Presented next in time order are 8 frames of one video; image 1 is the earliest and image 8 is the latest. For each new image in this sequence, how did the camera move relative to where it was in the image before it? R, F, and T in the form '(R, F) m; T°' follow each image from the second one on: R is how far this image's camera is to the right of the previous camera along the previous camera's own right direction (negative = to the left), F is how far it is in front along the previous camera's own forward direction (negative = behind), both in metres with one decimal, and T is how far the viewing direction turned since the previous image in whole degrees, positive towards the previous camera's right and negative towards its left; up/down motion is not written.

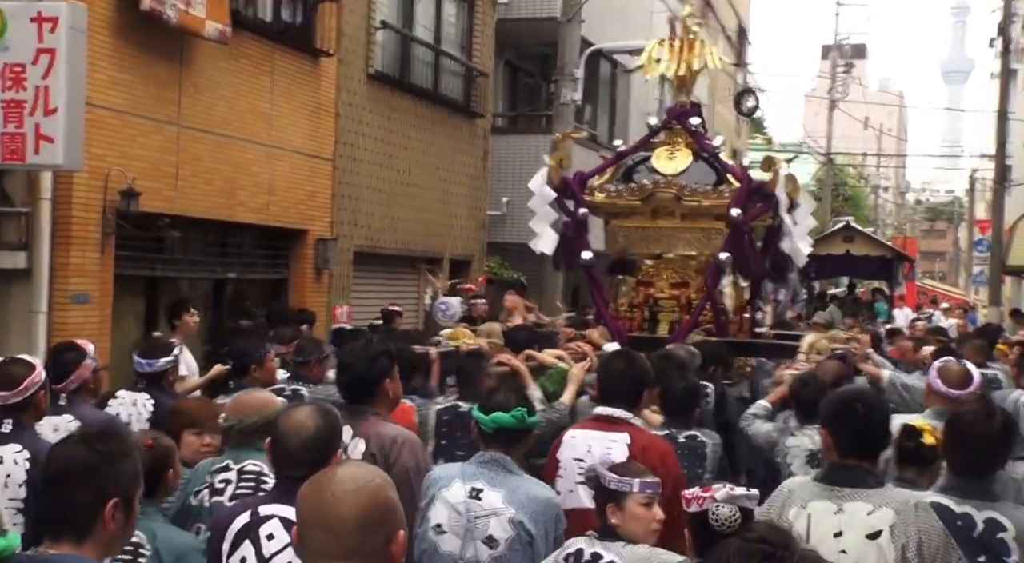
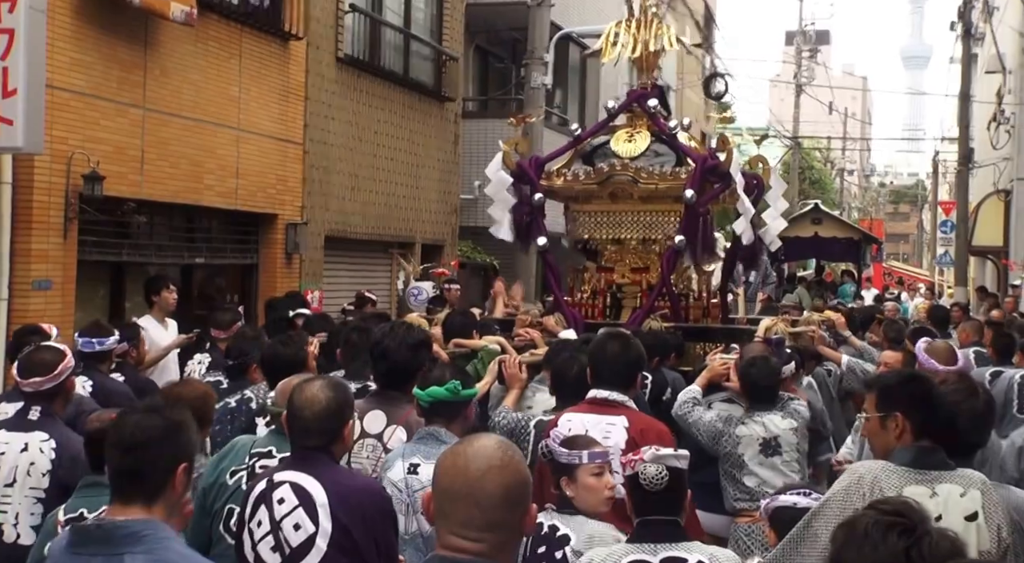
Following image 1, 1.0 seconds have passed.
(-0.3, 0.0) m; +3°
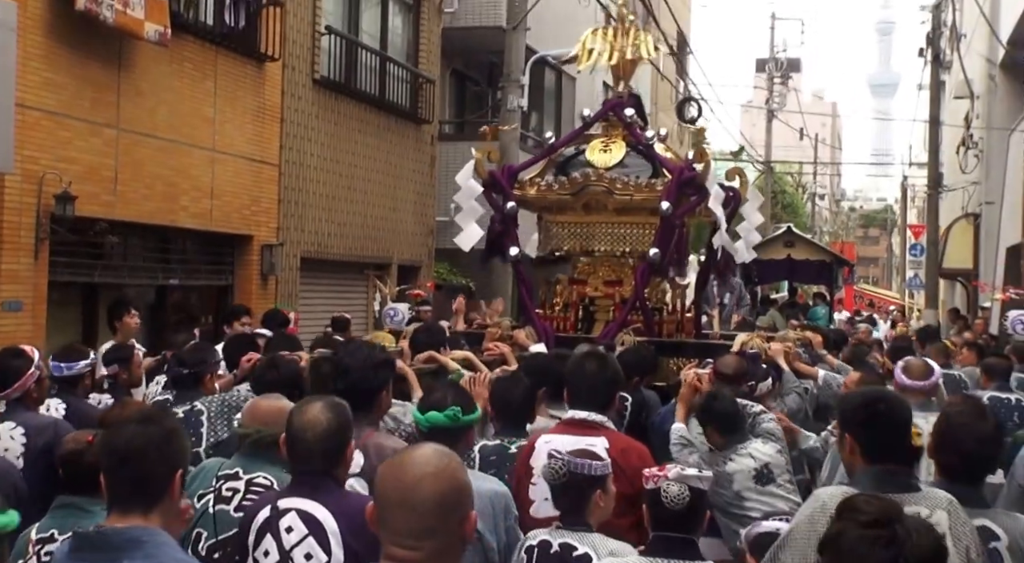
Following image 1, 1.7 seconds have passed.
(-0.2, 0.0) m; +2°
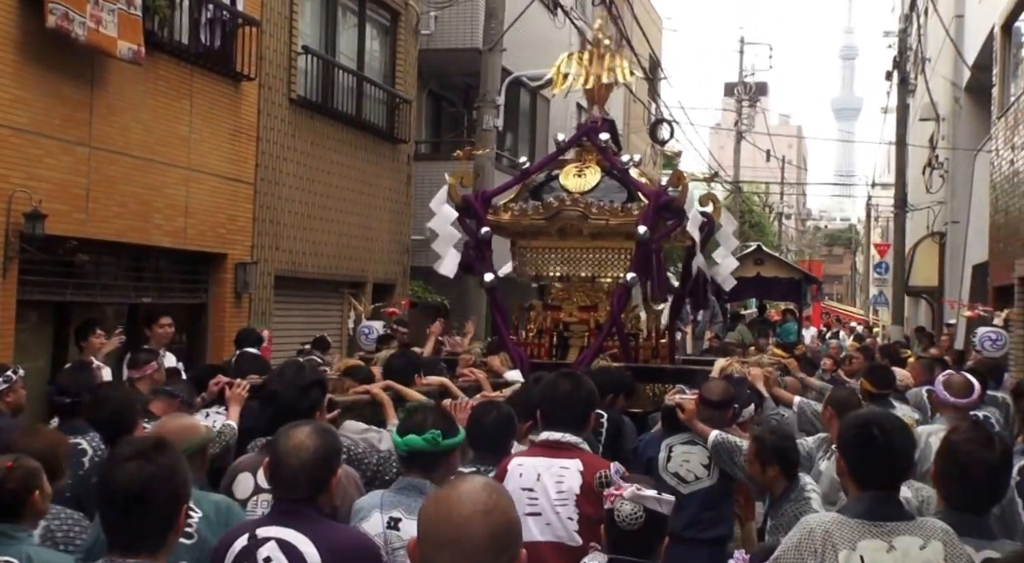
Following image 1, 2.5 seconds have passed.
(-0.4, -0.1) m; +3°
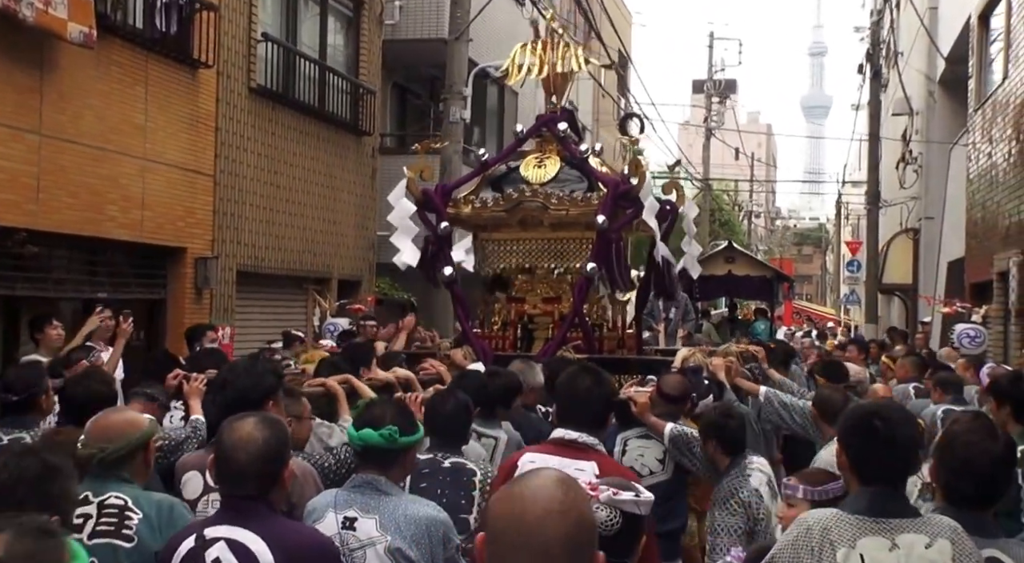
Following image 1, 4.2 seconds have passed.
(-0.3, +0.3) m; +3°
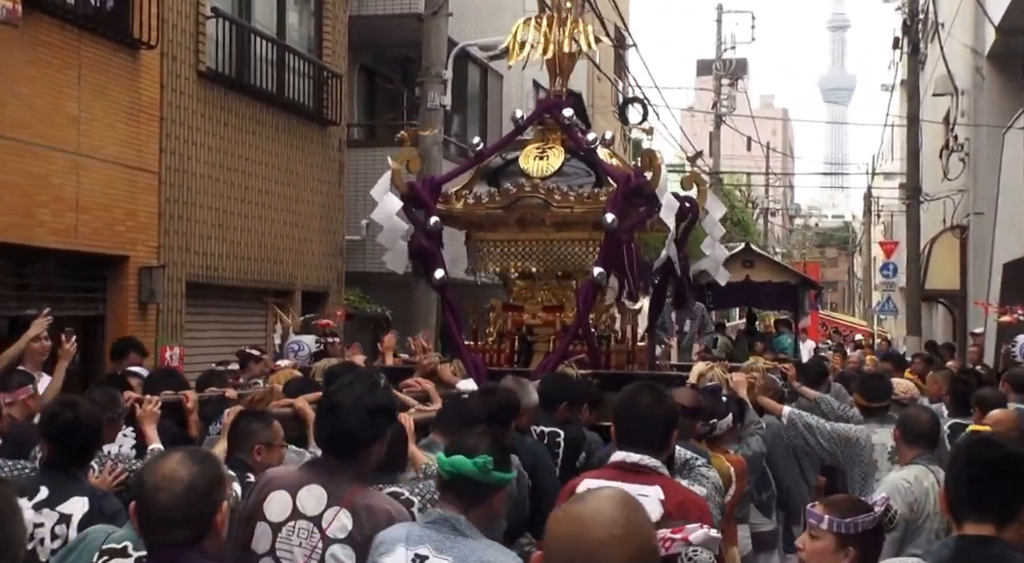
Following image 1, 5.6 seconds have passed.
(-0.2, +1.2) m; +2°
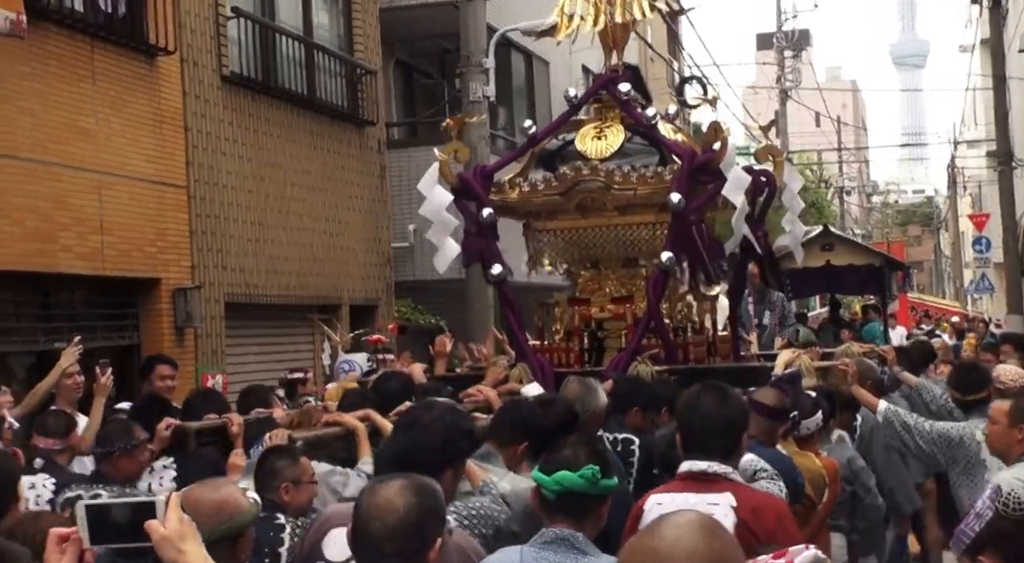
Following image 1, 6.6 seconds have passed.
(-0.2, +0.6) m; -1°
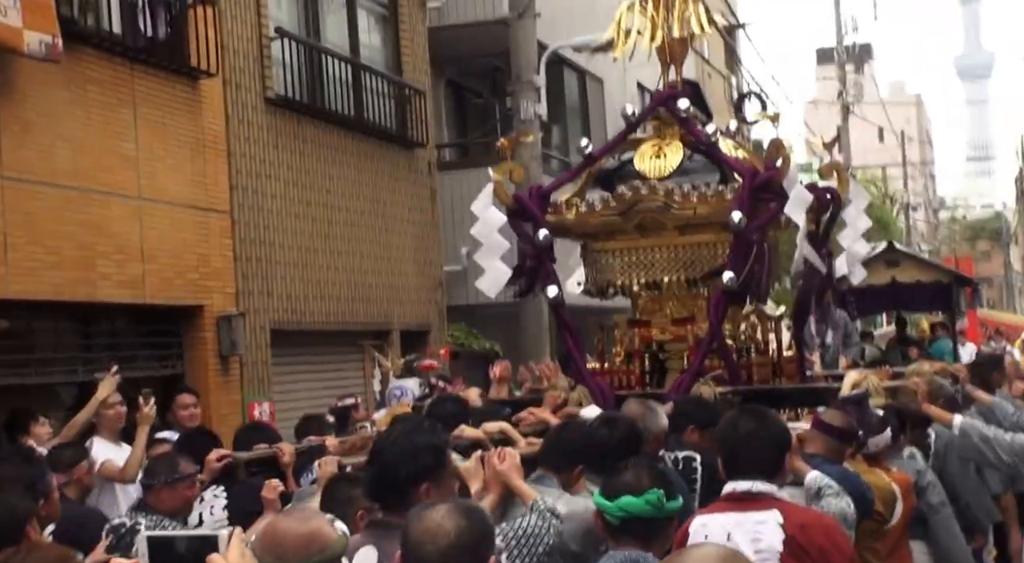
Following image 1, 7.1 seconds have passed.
(-0.1, +0.2) m; -1°
